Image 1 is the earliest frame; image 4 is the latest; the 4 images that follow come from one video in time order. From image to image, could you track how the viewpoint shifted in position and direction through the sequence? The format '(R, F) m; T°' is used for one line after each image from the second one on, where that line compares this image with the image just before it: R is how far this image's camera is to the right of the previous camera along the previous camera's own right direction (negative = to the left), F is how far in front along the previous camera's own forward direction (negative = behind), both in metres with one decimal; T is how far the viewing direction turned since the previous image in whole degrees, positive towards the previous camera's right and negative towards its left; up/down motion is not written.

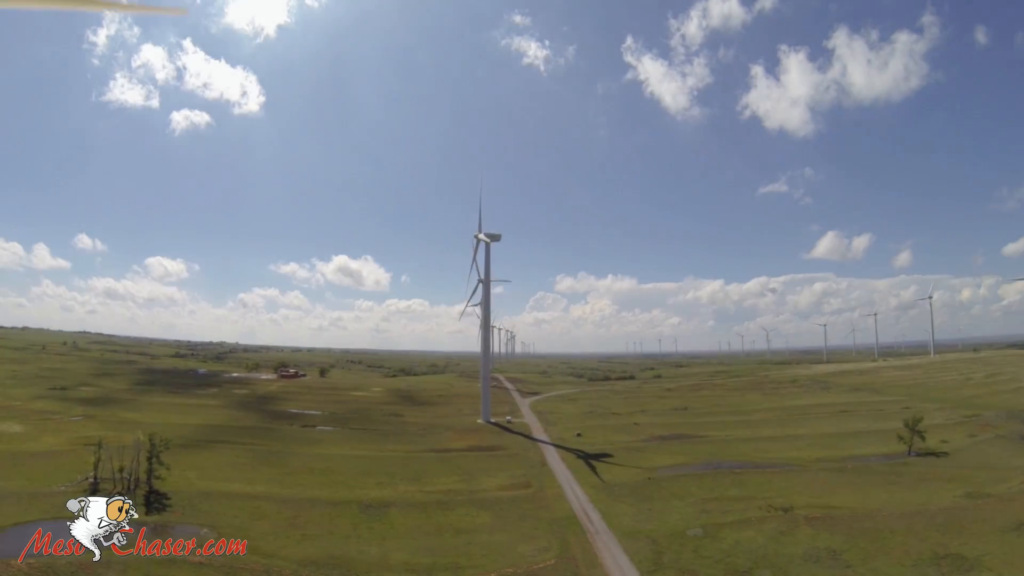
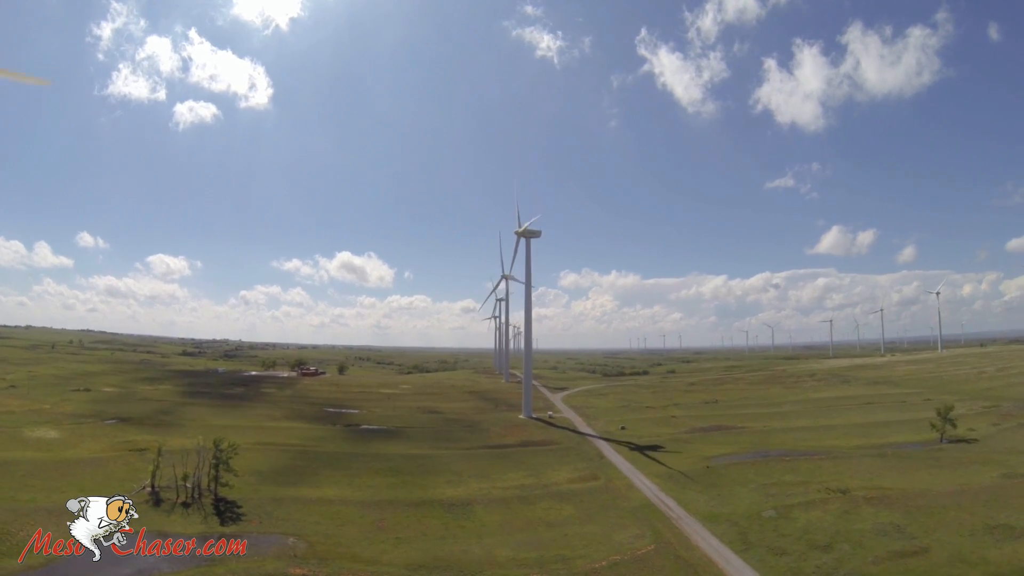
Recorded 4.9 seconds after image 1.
(-6.4, -0.9) m; +1°
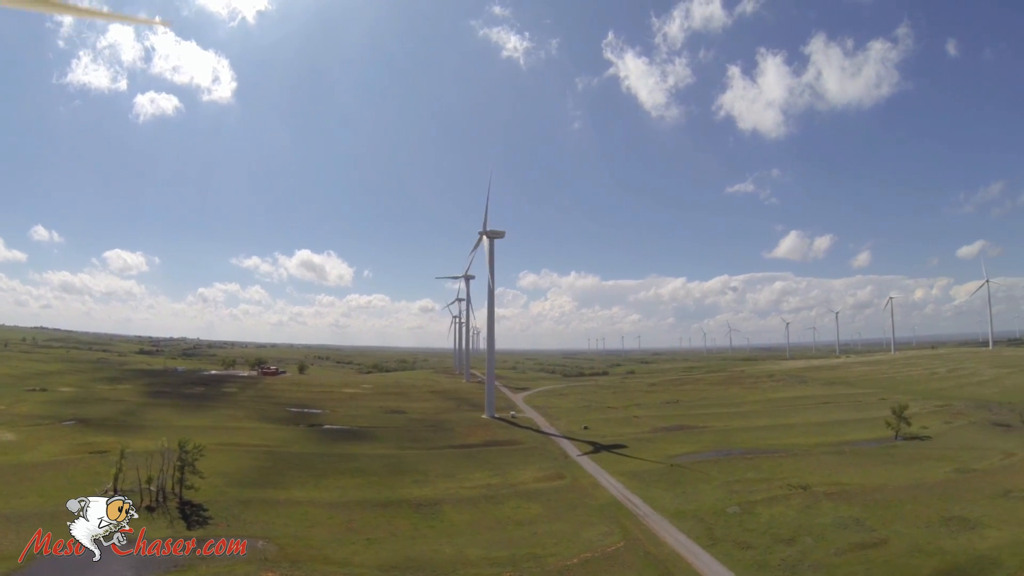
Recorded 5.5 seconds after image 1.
(-0.2, -0.1) m; +3°
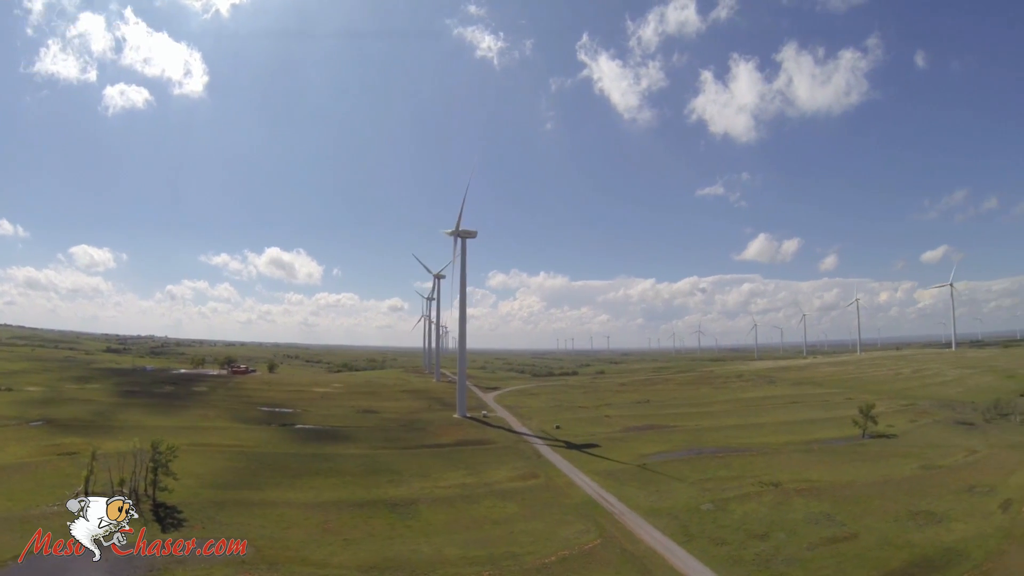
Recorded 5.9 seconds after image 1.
(-0.5, -0.4) m; +2°
